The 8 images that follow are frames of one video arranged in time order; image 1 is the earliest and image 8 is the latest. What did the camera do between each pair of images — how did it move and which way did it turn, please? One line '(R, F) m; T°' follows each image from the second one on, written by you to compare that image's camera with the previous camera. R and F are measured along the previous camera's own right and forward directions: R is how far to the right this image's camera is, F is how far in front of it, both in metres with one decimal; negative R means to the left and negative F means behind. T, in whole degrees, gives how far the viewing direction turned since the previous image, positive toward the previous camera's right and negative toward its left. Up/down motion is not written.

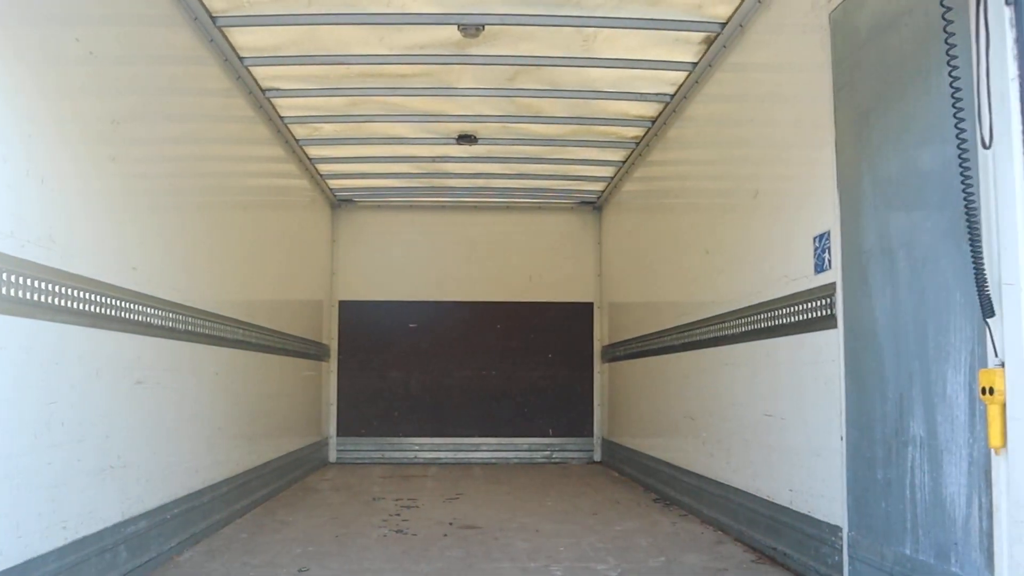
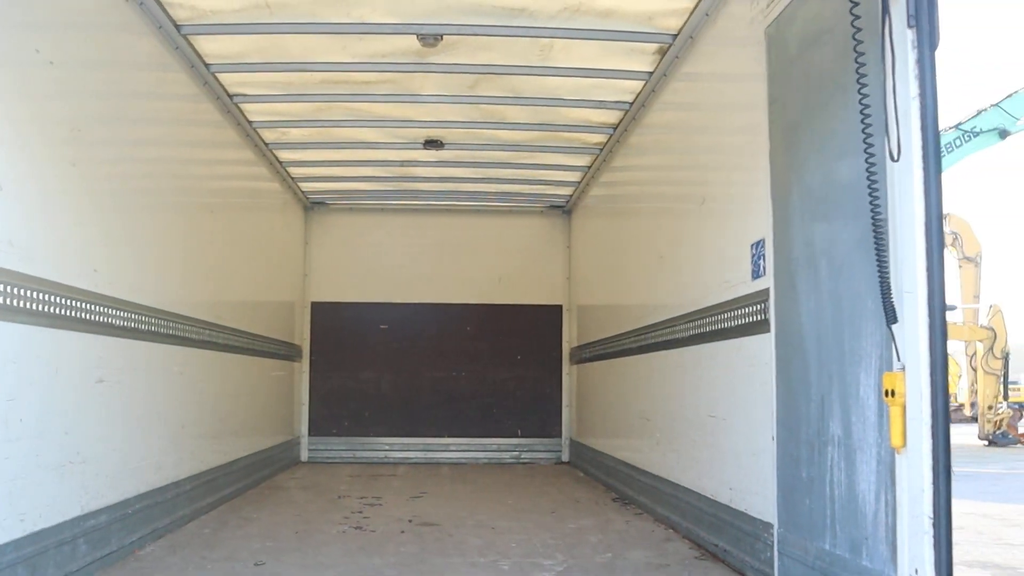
(+0.1, -0.1) m; +1°
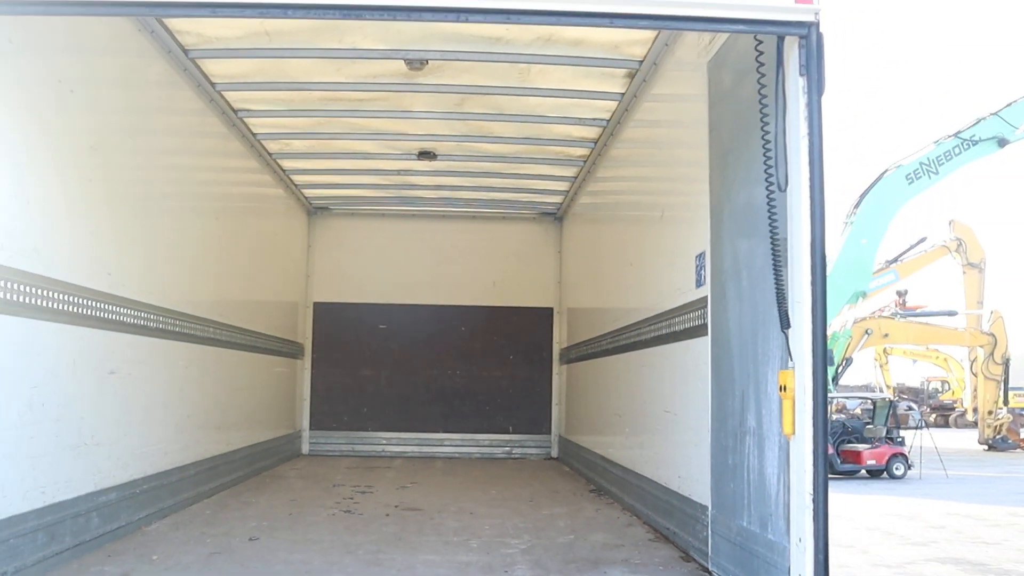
(+0.2, -0.4) m; -1°
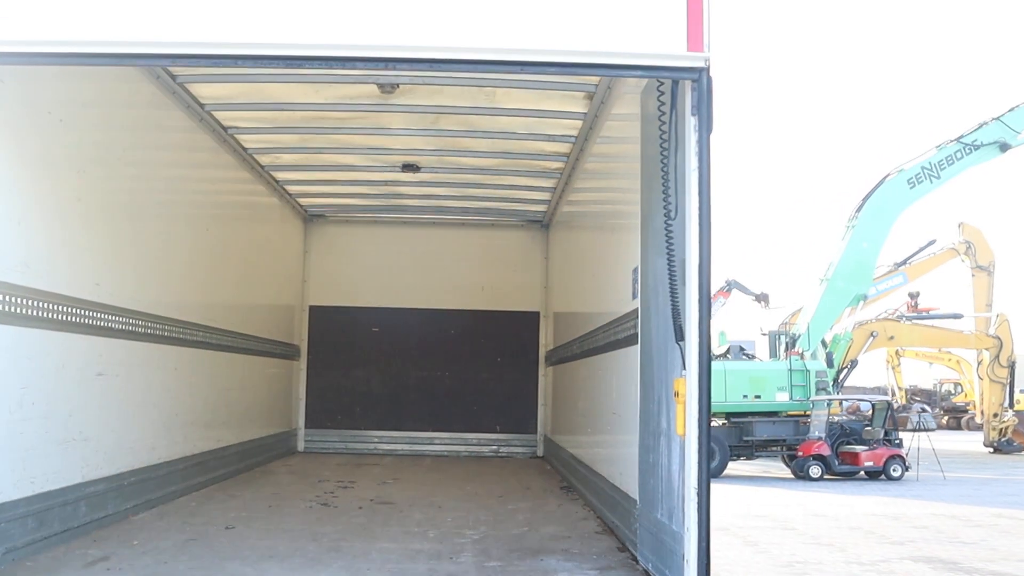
(+0.3, -0.4) m; -1°
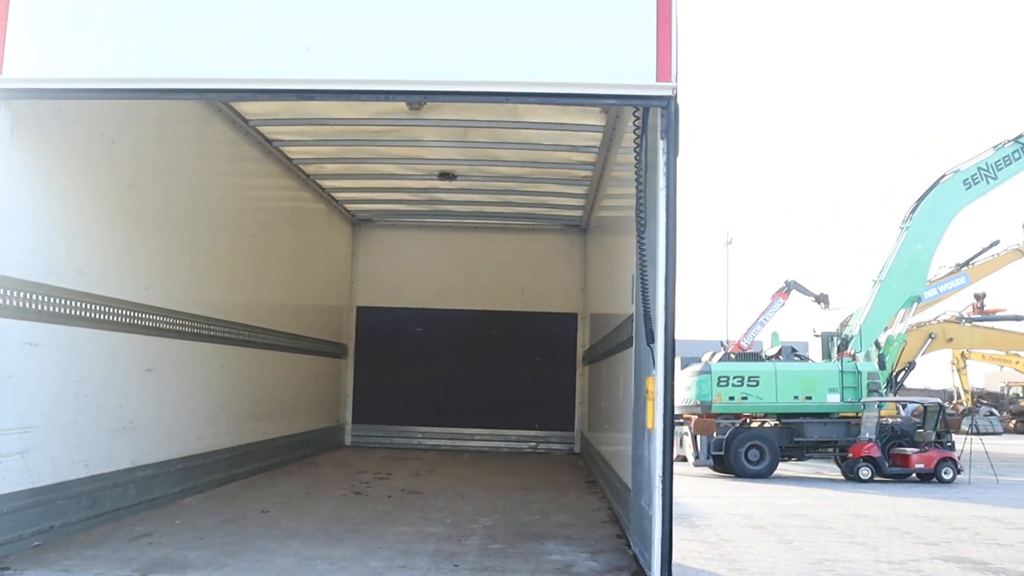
(+0.2, -0.3) m; -4°
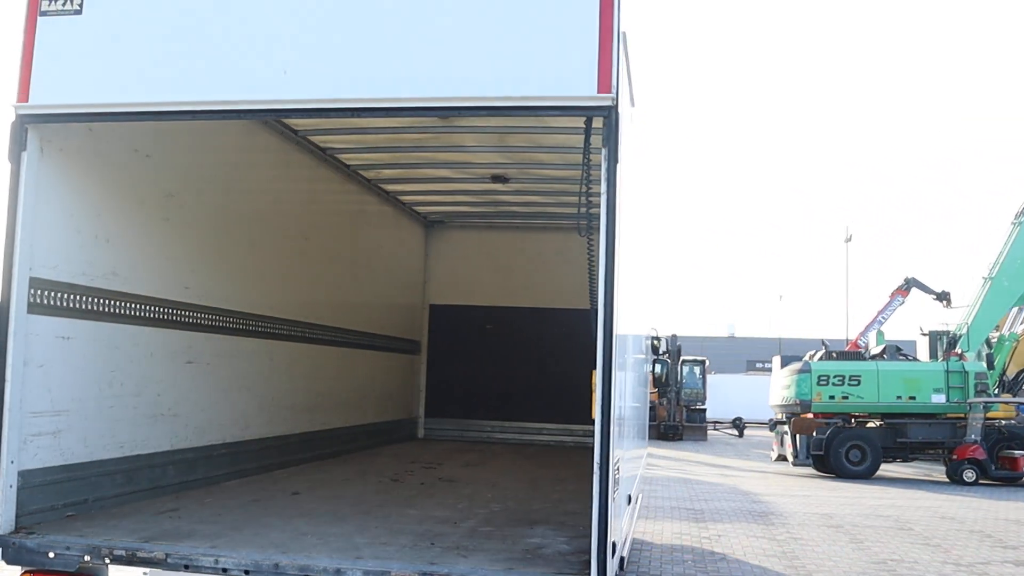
(+0.6, -0.2) m; -7°
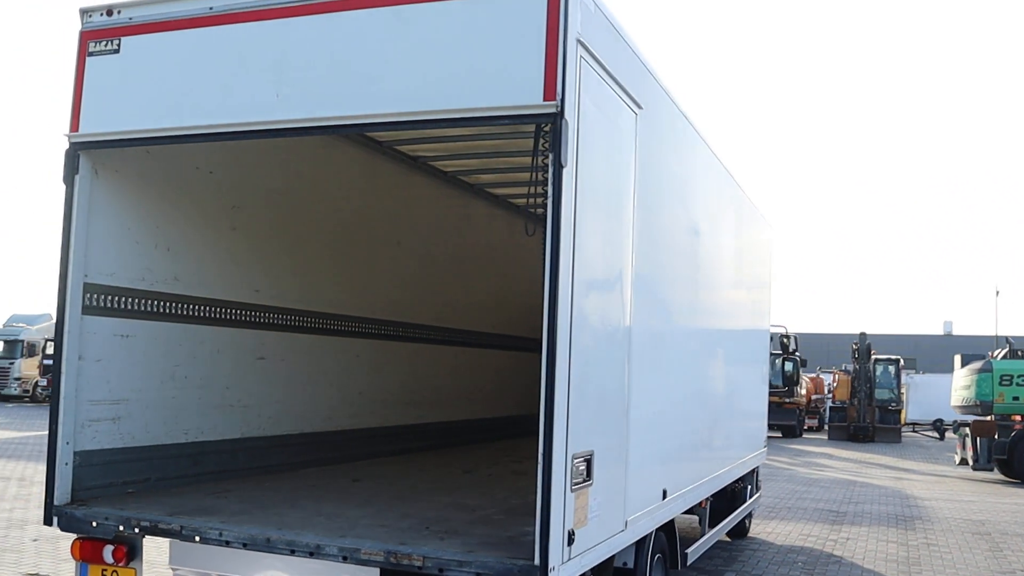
(+0.9, -0.2) m; -11°
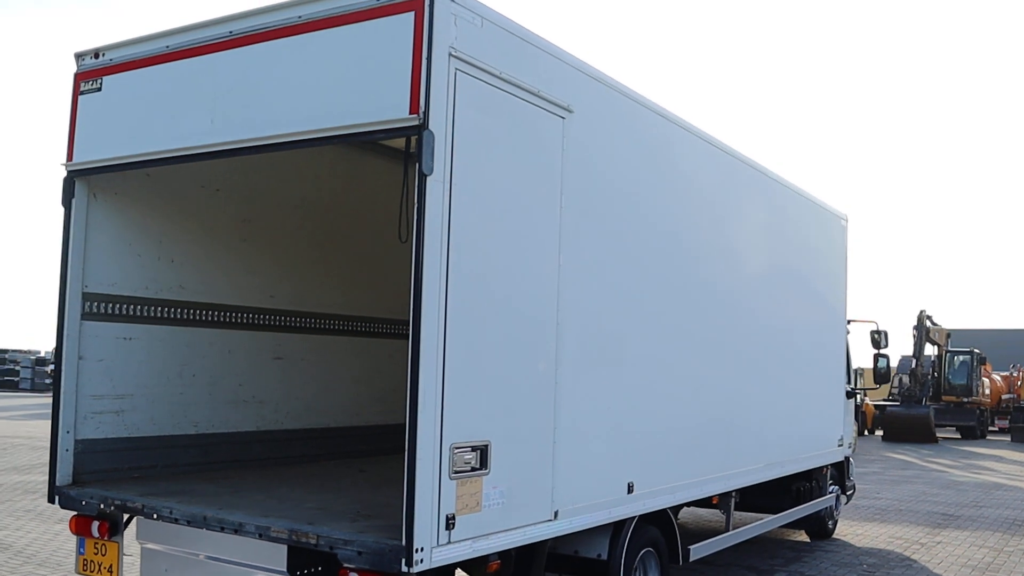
(+1.2, -0.2) m; -11°
